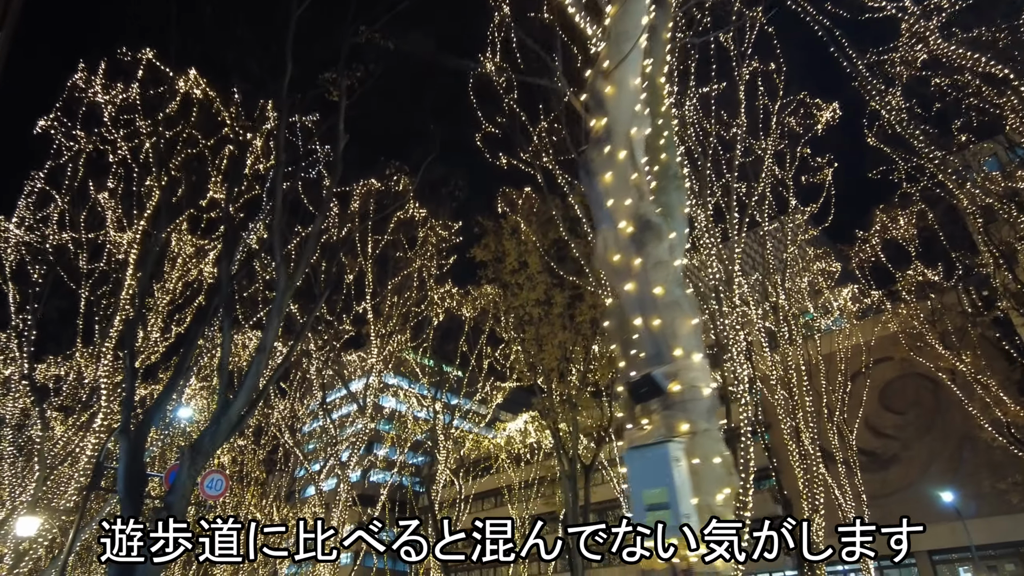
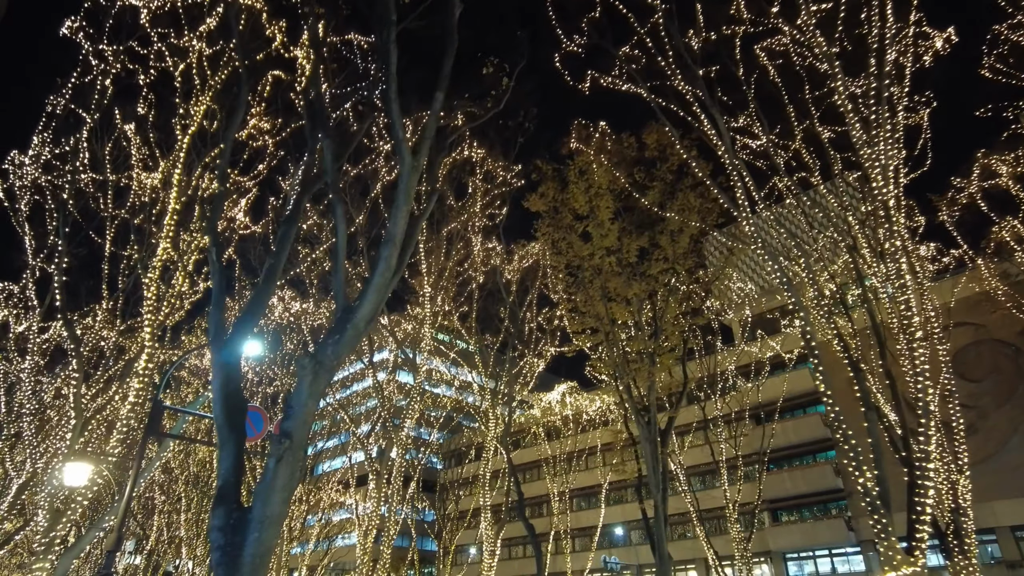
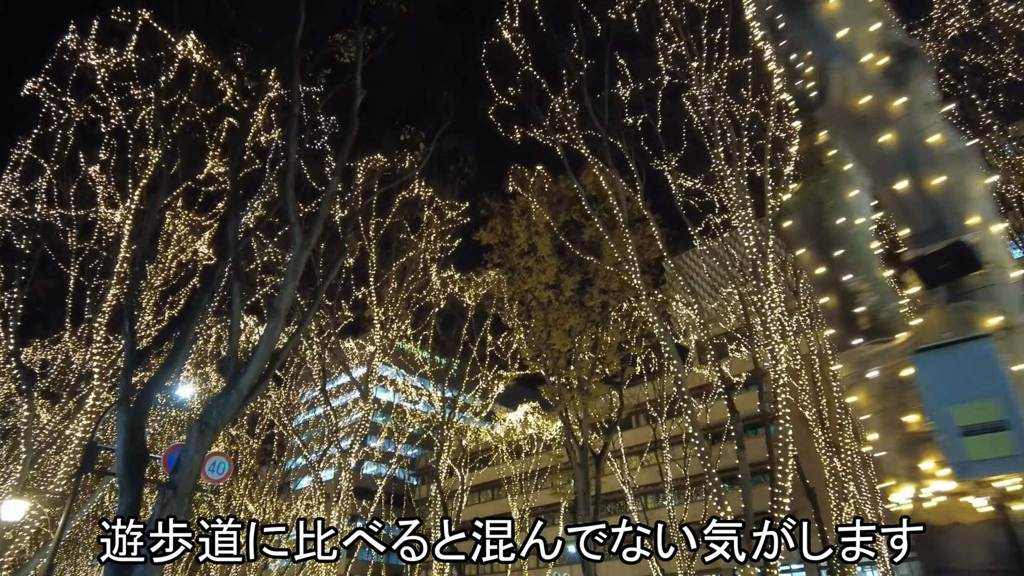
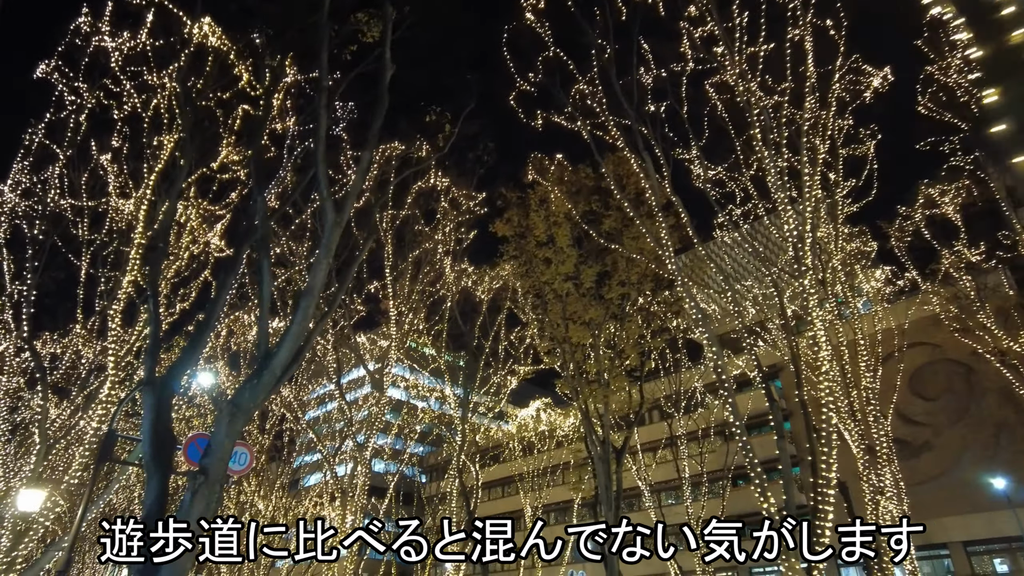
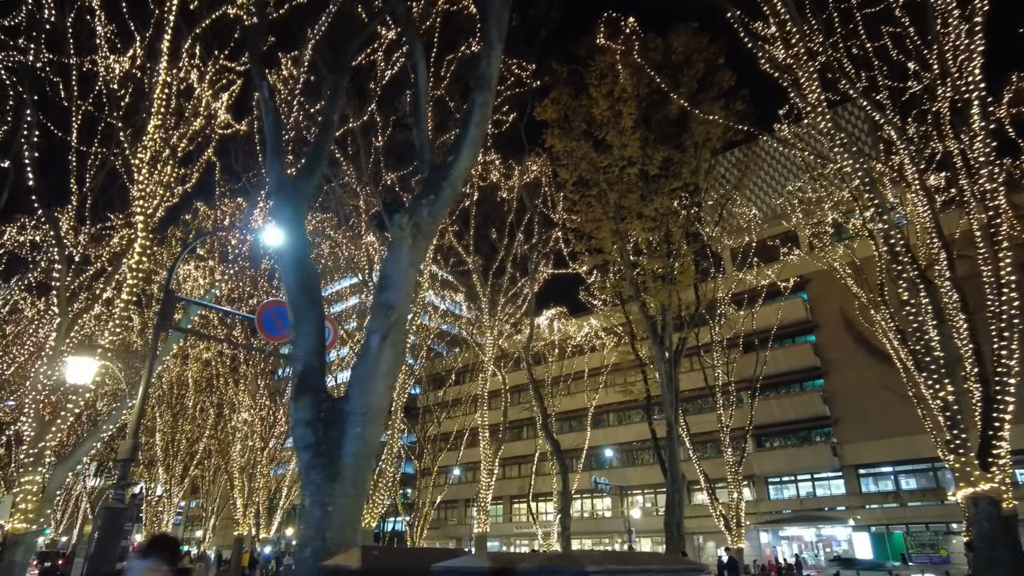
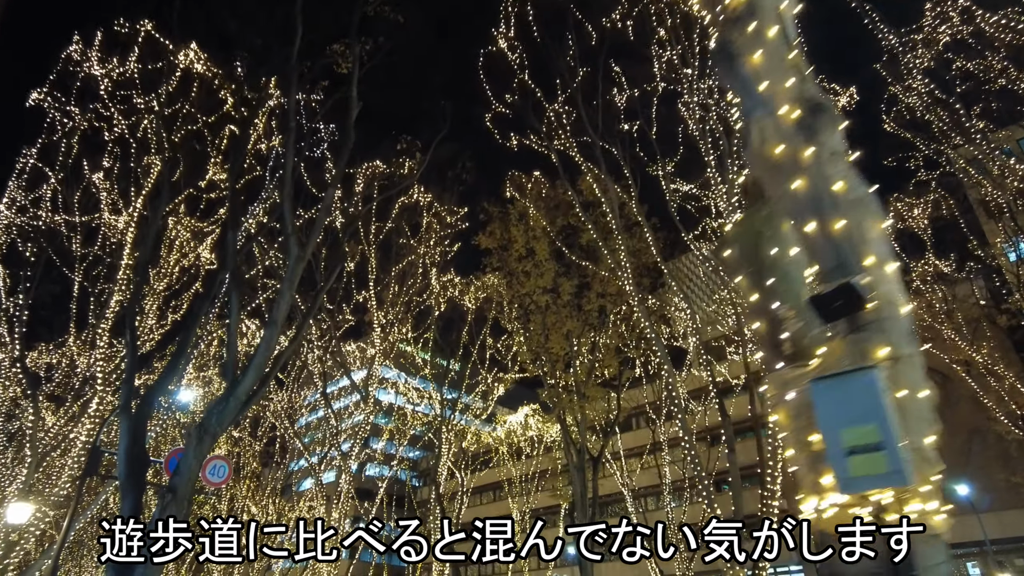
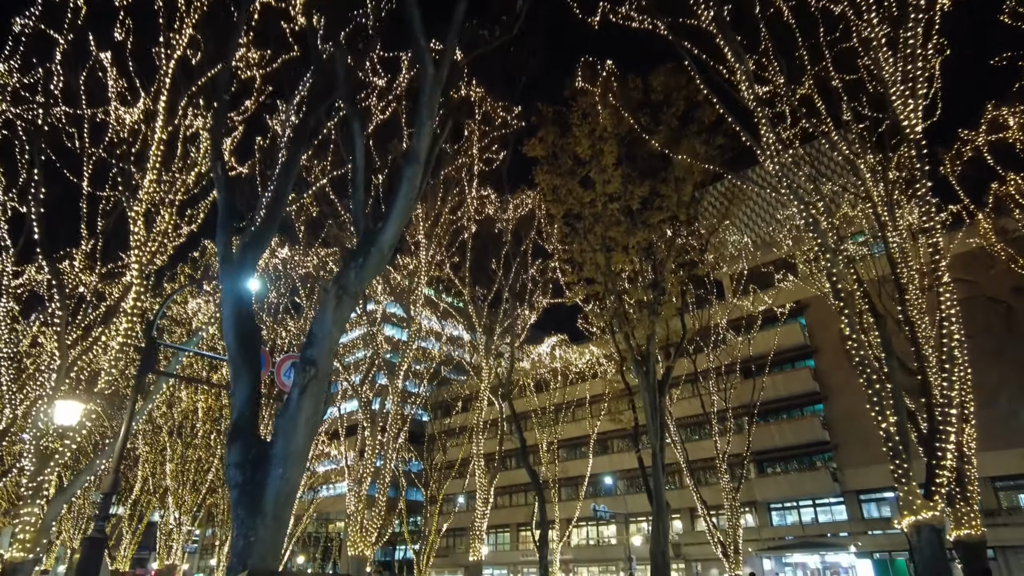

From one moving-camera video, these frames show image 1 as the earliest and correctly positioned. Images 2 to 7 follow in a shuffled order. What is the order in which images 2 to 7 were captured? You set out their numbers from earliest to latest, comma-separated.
6, 3, 4, 2, 7, 5
